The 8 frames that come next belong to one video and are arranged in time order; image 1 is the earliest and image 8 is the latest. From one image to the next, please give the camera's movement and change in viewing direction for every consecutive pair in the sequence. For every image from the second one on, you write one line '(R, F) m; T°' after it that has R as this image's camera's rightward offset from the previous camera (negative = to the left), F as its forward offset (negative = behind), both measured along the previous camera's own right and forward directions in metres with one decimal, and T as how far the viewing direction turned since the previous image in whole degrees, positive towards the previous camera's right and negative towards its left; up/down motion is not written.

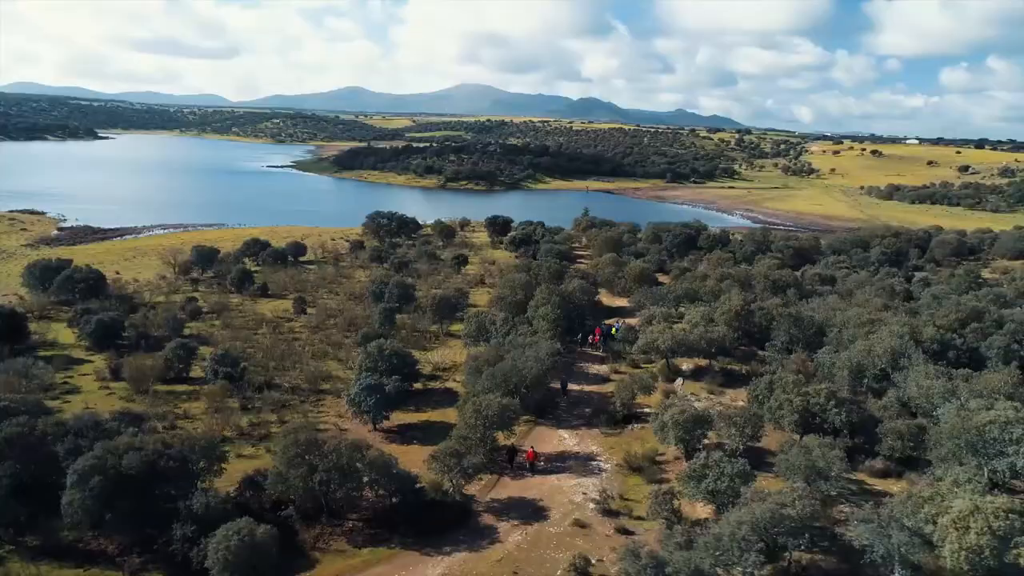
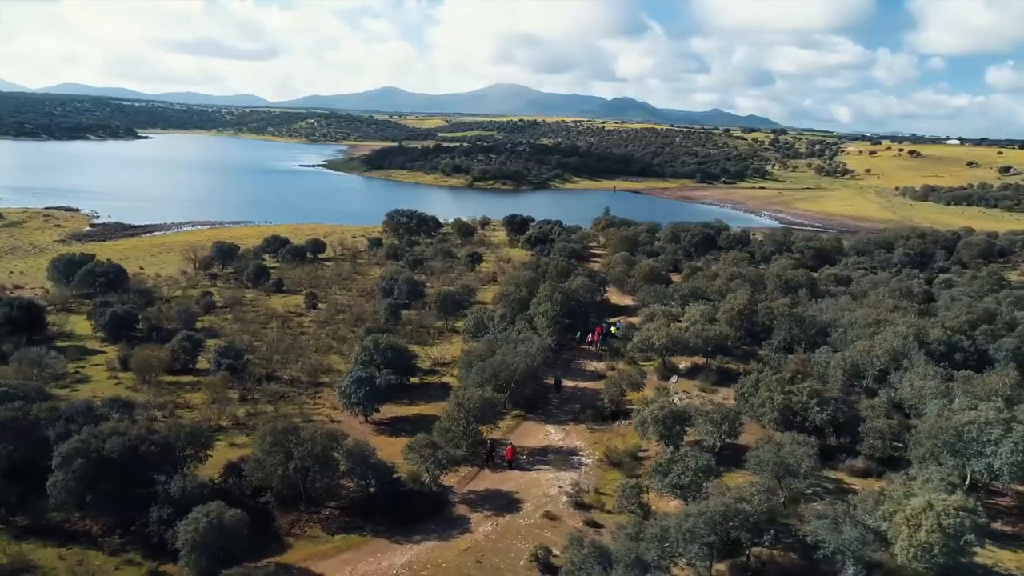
(+1.6, -0.2) m; -2°
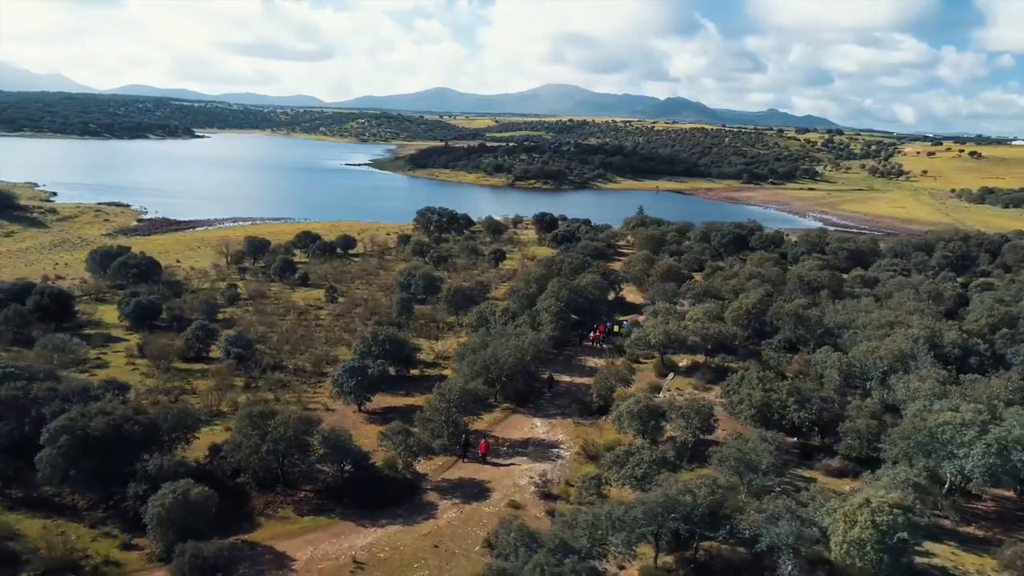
(+2.2, -0.2) m; -4°
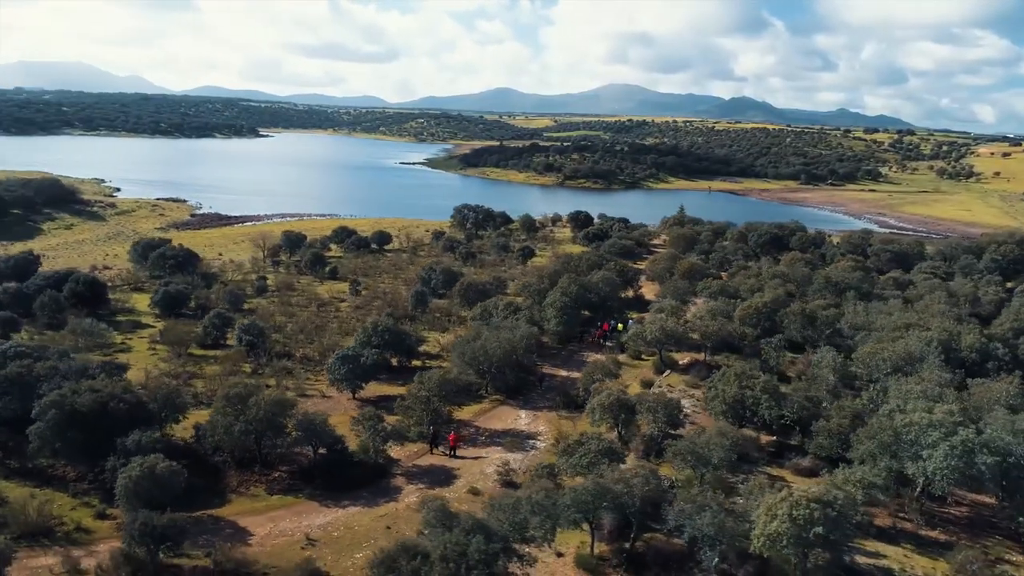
(+2.6, -0.2) m; -4°
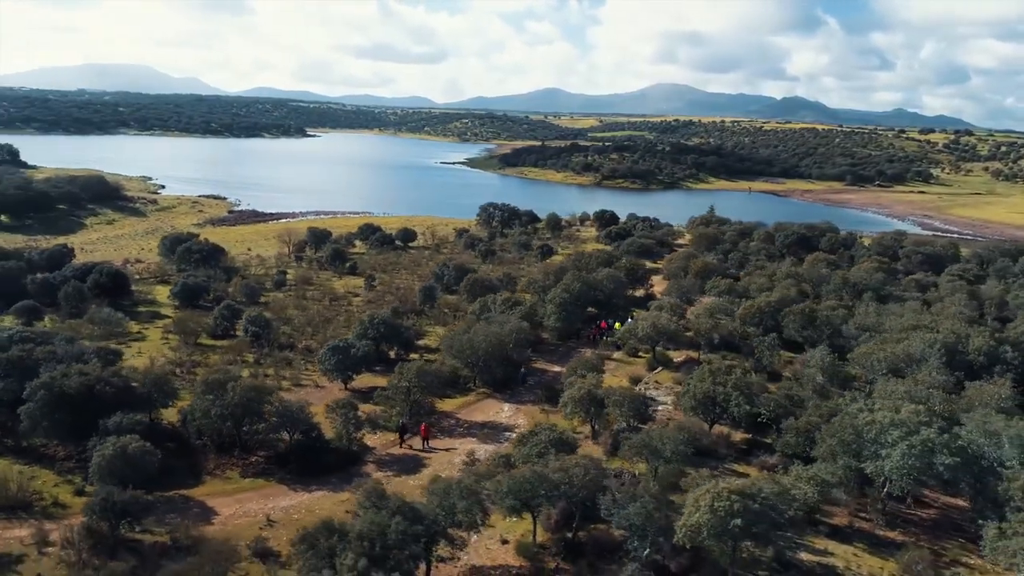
(+2.2, -0.2) m; -3°
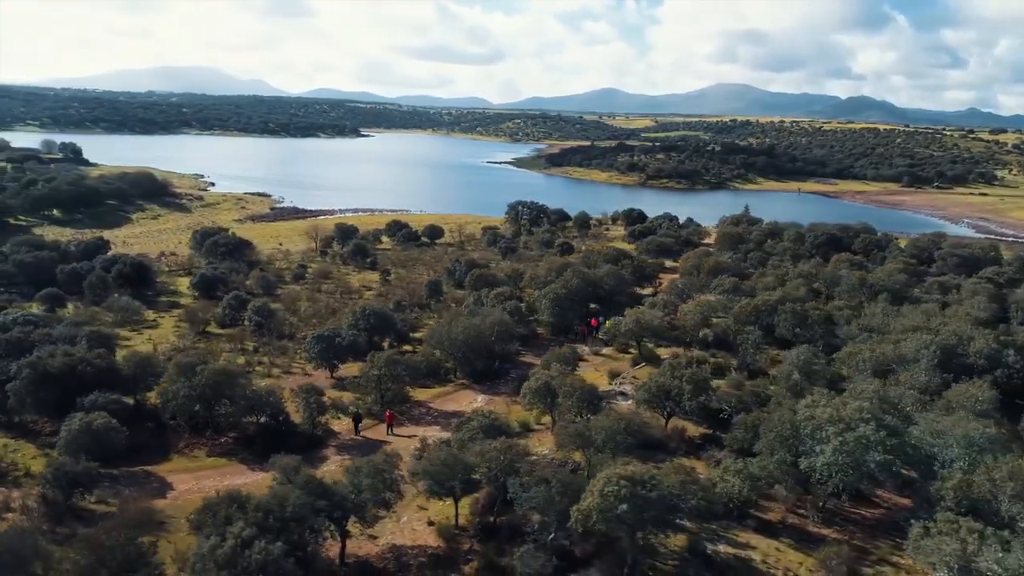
(+2.9, -0.2) m; -4°
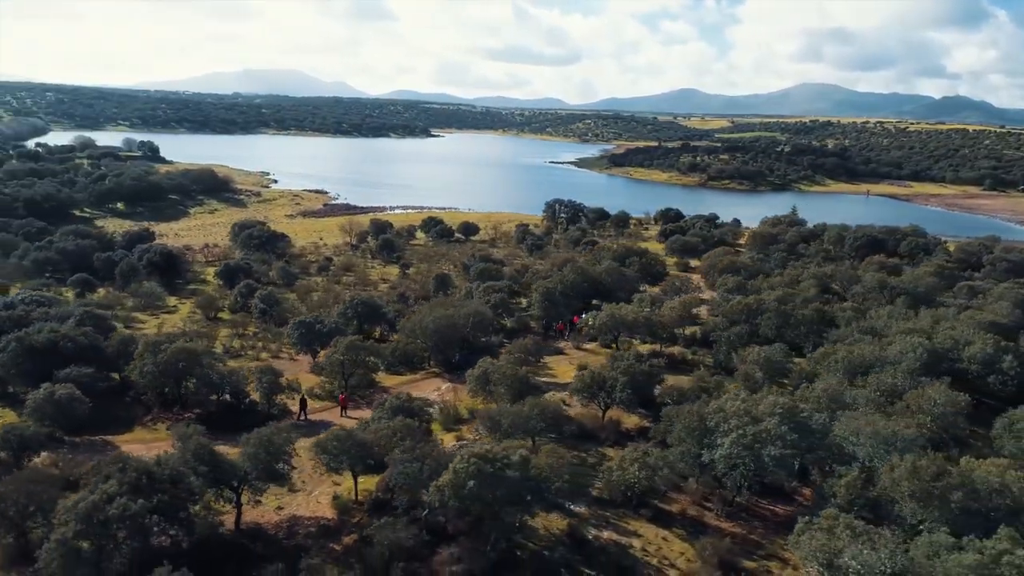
(+4.0, -0.2) m; -5°
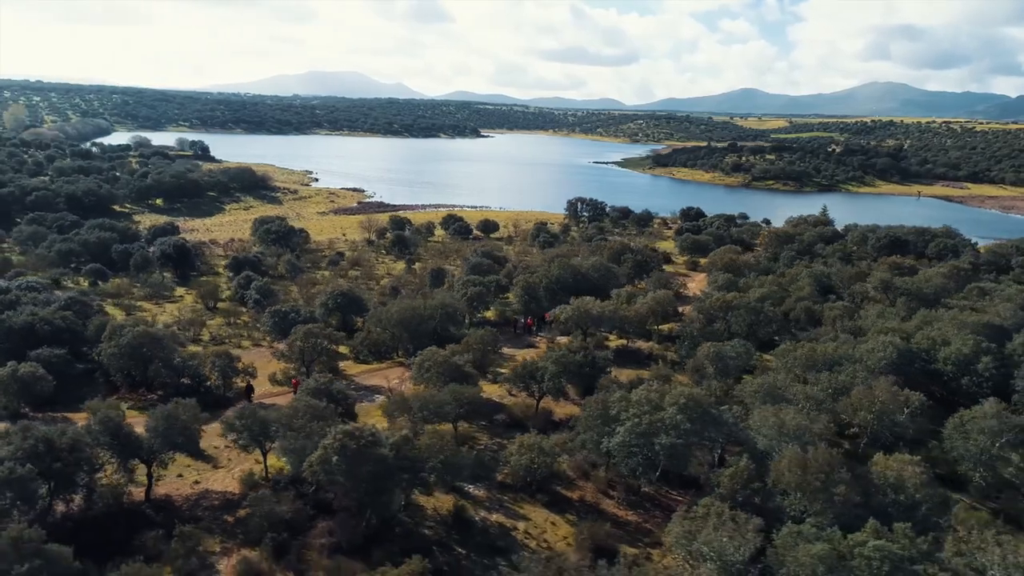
(+3.6, -0.2) m; -4°
